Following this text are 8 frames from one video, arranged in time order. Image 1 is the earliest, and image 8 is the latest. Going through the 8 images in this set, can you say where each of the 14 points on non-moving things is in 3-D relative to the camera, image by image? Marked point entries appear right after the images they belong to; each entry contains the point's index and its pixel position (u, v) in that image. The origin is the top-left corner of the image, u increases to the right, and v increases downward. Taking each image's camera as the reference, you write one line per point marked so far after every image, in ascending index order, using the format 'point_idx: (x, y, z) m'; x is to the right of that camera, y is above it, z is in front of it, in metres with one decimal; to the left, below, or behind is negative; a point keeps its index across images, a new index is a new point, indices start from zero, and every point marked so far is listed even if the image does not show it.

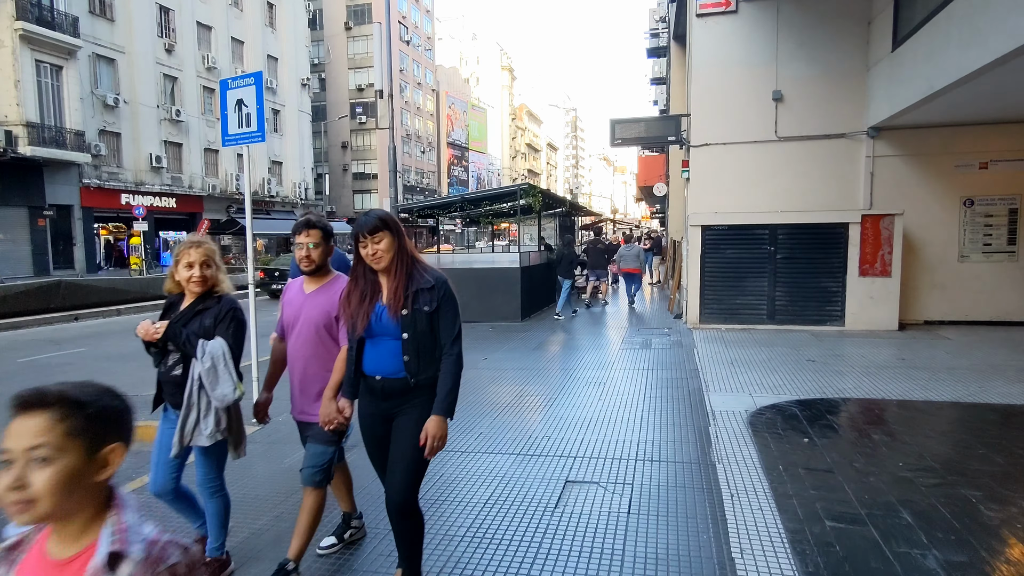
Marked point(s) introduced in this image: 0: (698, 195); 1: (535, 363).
0: (+3.3, +1.6, +11.5) m
1: (+0.3, -1.0, +9.2) m
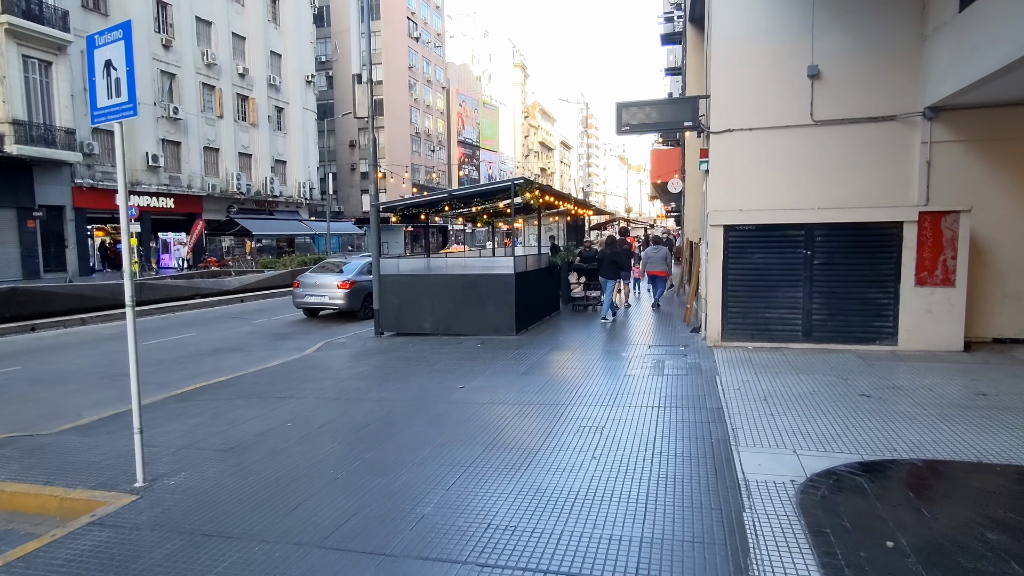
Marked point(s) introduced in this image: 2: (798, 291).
0: (+3.1, +1.5, +9.8) m
1: (+0.1, -1.2, +7.7) m
2: (+3.9, 0.0, +9.0) m
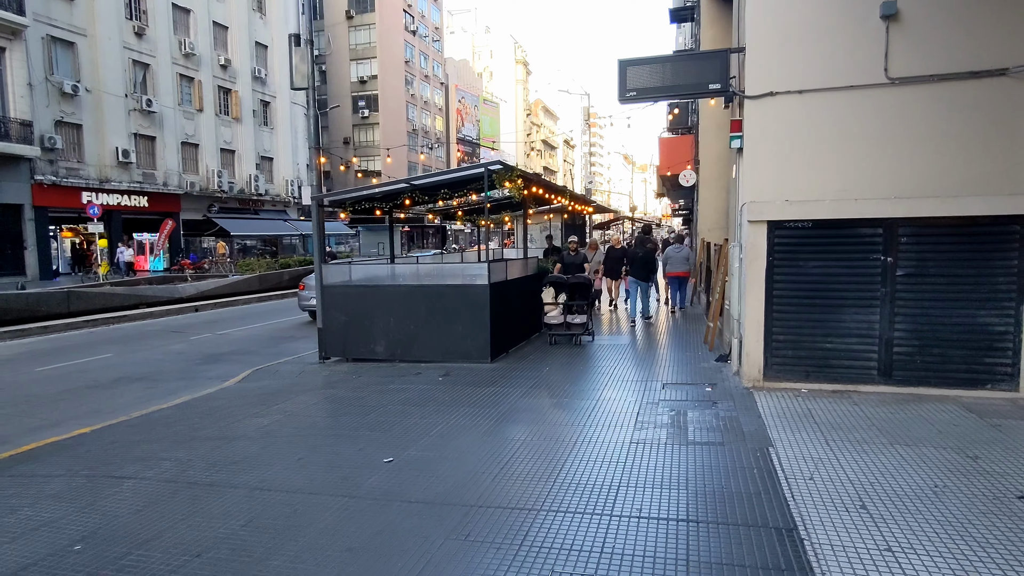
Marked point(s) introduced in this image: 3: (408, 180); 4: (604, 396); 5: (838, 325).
0: (+2.7, +1.3, +7.3) m
1: (-0.3, -1.4, +5.1) m
2: (+3.5, -0.2, +6.4) m
3: (-1.5, +1.6, +9.5) m
4: (+1.0, -1.1, +6.9) m
5: (+3.3, -0.4, +6.5) m
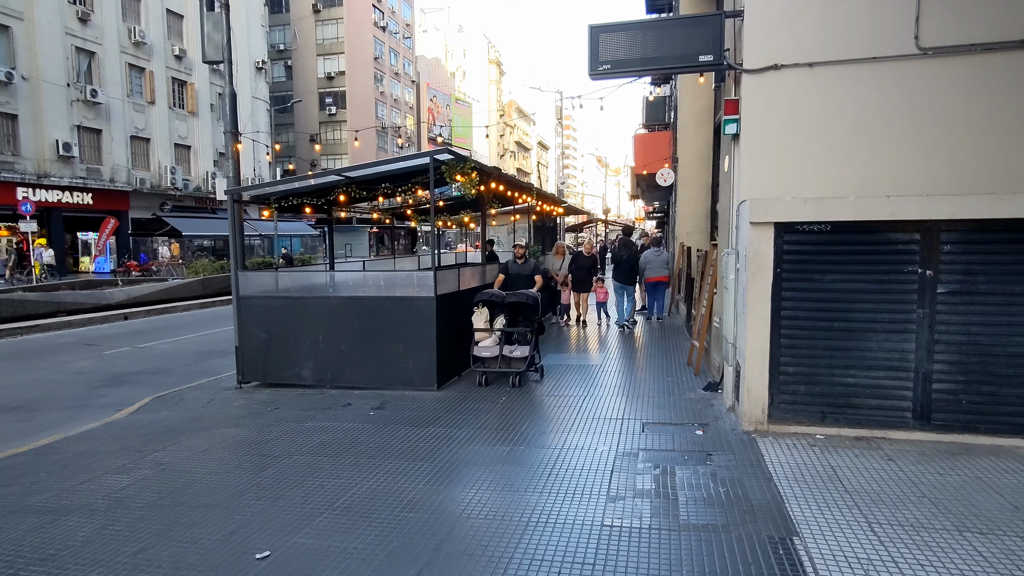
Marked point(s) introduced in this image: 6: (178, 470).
0: (+2.2, +1.1, +5.9) m
1: (-0.7, -1.5, +3.7) m
2: (+3.1, -0.4, +5.1) m
3: (-2.1, +1.4, +7.9) m
4: (+0.5, -1.3, +5.5) m
5: (+2.8, -0.5, +5.2) m
6: (-2.7, -1.5, +5.3) m
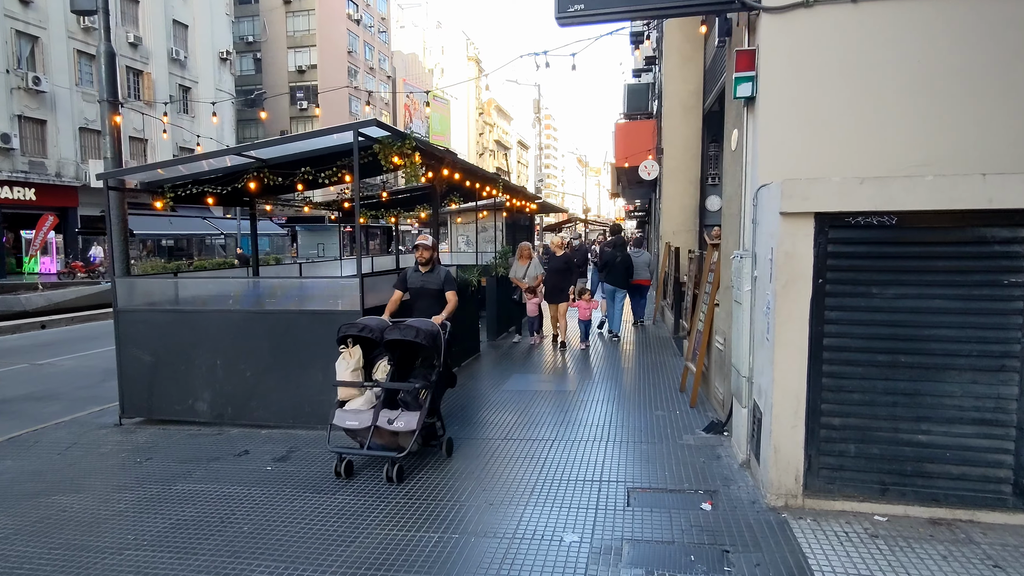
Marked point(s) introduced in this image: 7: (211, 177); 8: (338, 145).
0: (+1.8, +1.0, +4.4) m
1: (-1.0, -1.6, +2.0) m
2: (+2.7, -0.5, +3.5) m
3: (-2.6, +1.3, +6.2) m
4: (+0.1, -1.4, +3.9) m
5: (+2.4, -0.6, +3.6) m
6: (-3.1, -1.6, +3.6) m
7: (-3.2, +1.2, +7.0) m
8: (-1.7, +1.4, +6.4) m
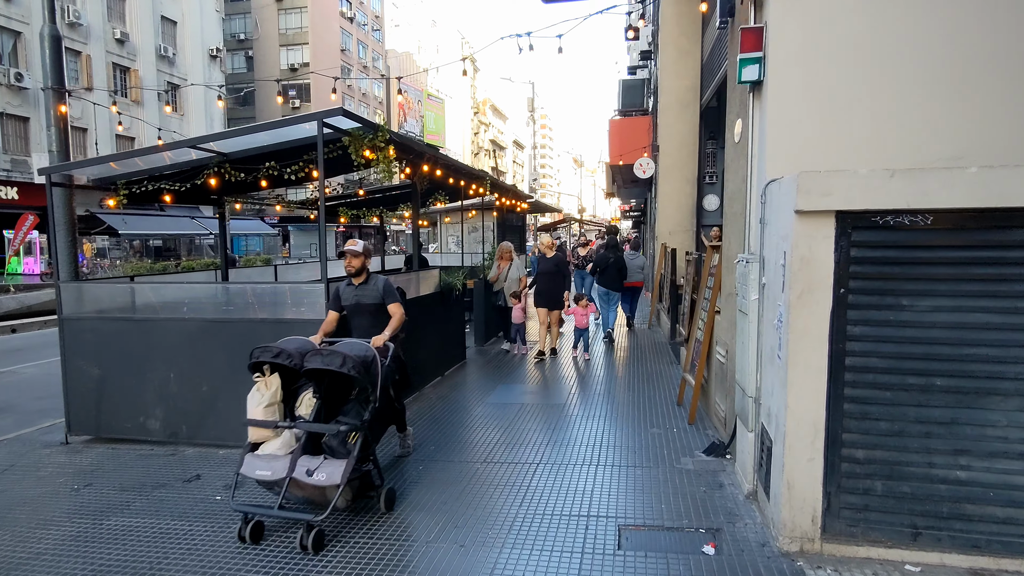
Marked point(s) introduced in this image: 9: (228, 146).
0: (+1.7, +1.0, +3.8) m
1: (-1.2, -1.7, +1.4) m
2: (+2.5, -0.6, +3.0) m
3: (-2.8, +1.3, +5.7) m
4: (-0.1, -1.5, +3.3) m
5: (+2.2, -0.7, +3.1) m
6: (-3.3, -1.7, +3.0) m
7: (-3.4, +1.1, +6.4) m
8: (-1.9, +1.3, +5.9) m
9: (-2.6, +1.3, +5.9) m
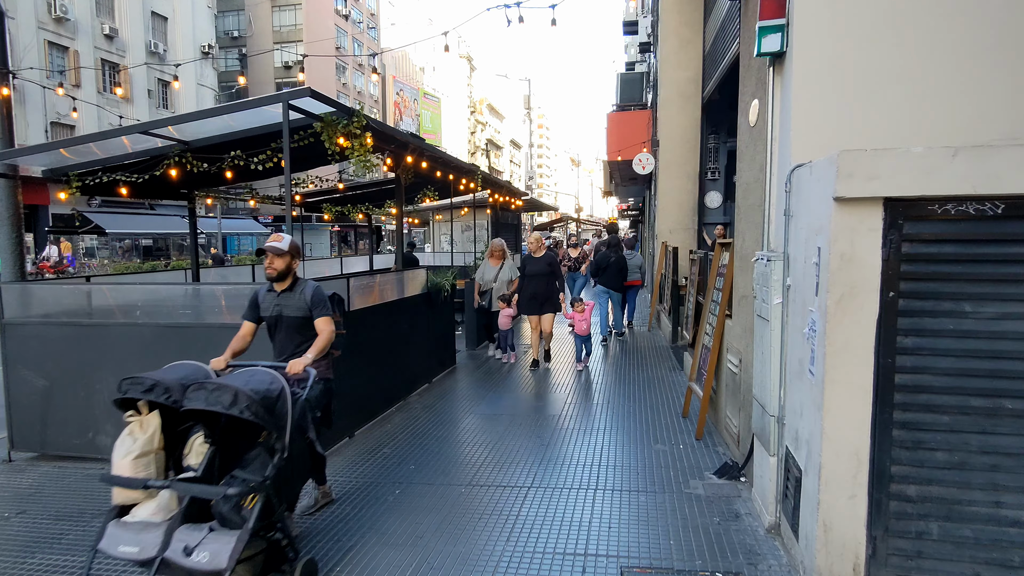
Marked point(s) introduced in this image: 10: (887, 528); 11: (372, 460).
0: (+1.6, +0.9, +3.3) m
1: (-1.2, -1.7, +0.9) m
2: (+2.5, -0.6, +2.5) m
3: (-2.8, +1.2, +5.1) m
4: (-0.2, -1.5, +2.8) m
5: (+2.2, -0.7, +2.5) m
6: (-3.3, -1.7, +2.4) m
7: (-3.5, +1.1, +5.8) m
8: (-2.0, +1.3, +5.3) m
9: (-2.7, +1.3, +5.3) m
10: (+1.6, -1.0, +2.7) m
11: (-1.1, -1.3, +5.2) m
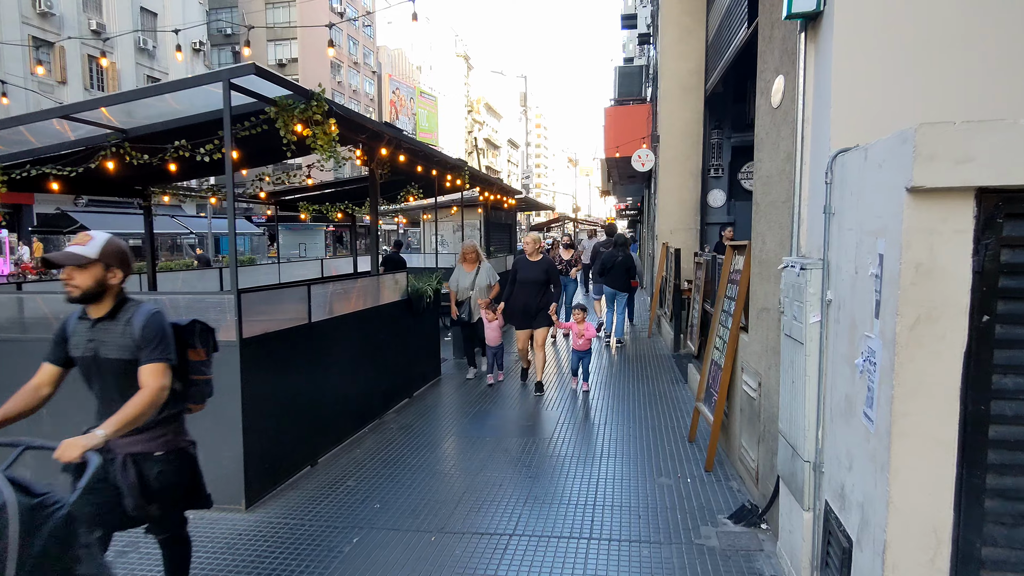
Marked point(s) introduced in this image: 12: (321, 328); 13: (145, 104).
0: (+1.5, +0.9, +2.6) m
1: (-1.4, -1.8, +0.2) m
2: (+2.3, -0.6, +1.8) m
3: (-3.0, +1.2, +4.4) m
4: (-0.3, -1.5, +2.1) m
5: (+2.0, -0.8, +1.9) m
6: (-3.5, -1.7, +1.7) m
7: (-3.6, +1.0, +5.1) m
8: (-2.1, +1.3, +4.6) m
9: (-2.8, +1.2, +4.6) m
10: (+1.4, -1.1, +2.0) m
11: (-1.2, -1.4, +4.5) m
12: (-1.5, -0.3, +5.3) m
13: (-2.5, +1.2, +4.5) m
